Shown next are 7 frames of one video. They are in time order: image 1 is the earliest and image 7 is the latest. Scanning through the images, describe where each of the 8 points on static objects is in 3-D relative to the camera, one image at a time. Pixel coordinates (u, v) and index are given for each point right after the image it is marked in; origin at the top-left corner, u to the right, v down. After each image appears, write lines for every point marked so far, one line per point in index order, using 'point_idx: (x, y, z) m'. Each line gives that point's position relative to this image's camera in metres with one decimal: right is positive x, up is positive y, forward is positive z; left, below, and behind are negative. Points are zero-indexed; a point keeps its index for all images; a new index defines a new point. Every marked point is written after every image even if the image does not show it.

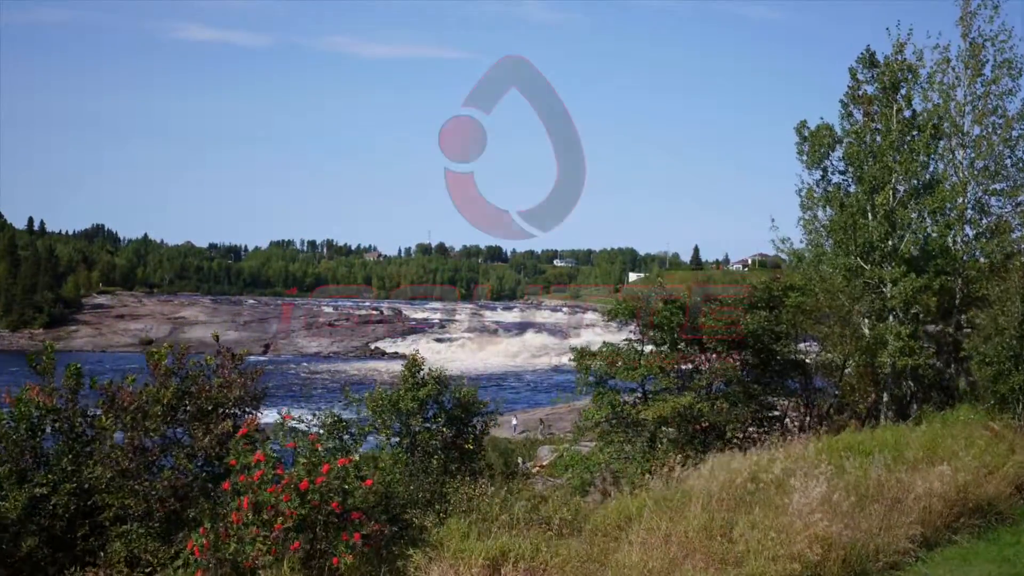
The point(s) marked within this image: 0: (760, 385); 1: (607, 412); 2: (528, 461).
0: (+2.1, -0.8, +7.7) m
1: (+0.8, -1.1, +7.7) m
2: (+0.3, -2.8, +15.0) m
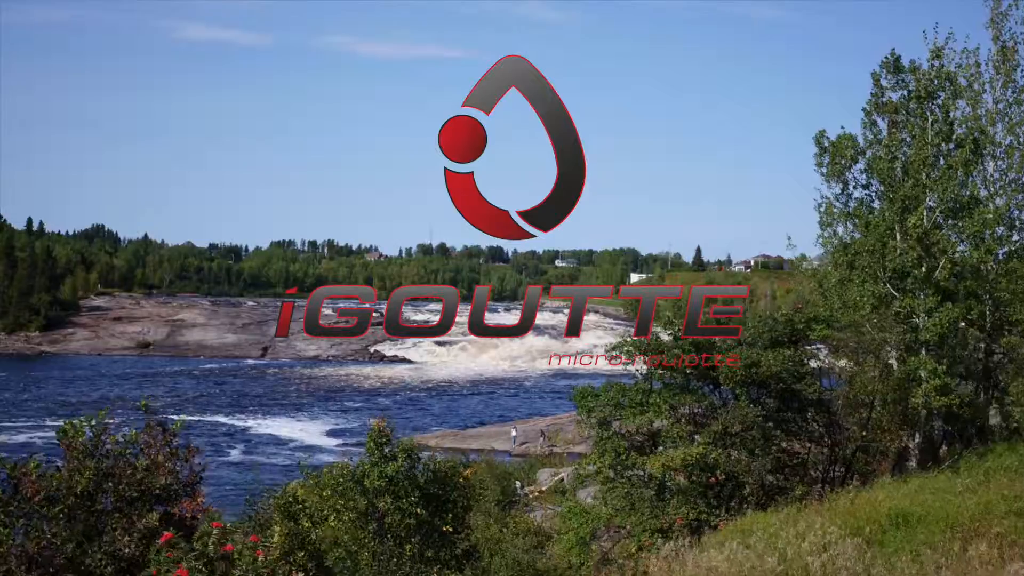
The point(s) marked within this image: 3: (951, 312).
0: (+2.0, -1.1, +7.0) m
1: (+0.7, -1.3, +6.9) m
2: (+0.3, -3.1, +14.3) m
3: (+3.7, -0.2, +7.7) m
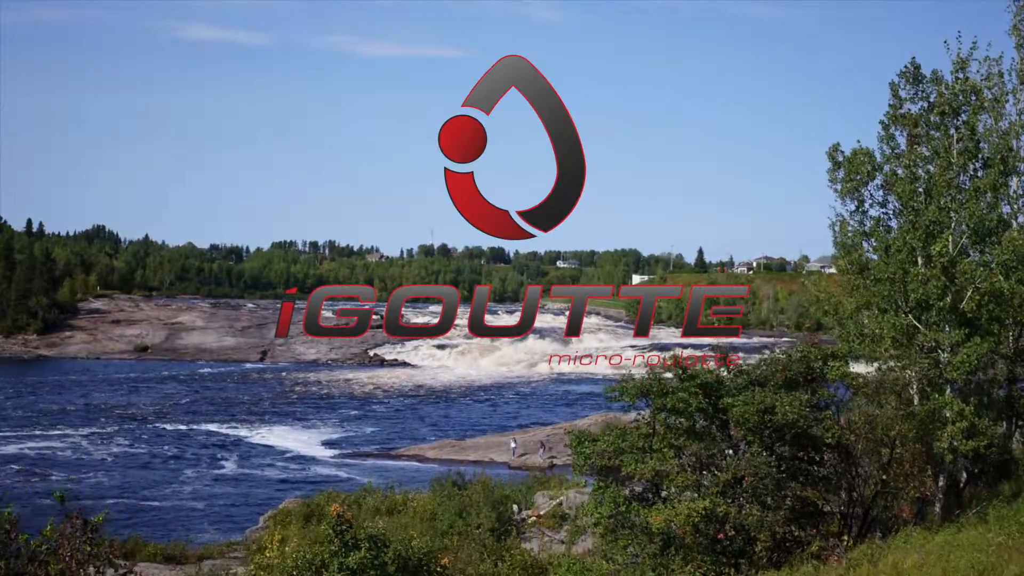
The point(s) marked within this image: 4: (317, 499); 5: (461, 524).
0: (+2.0, -1.3, +6.4) m
1: (+0.7, -1.5, +6.4) m
2: (+0.2, -3.3, +13.7) m
3: (+3.6, -0.5, +7.1) m
4: (-3.2, -3.5, +15.2) m
5: (-0.7, -3.2, +12.4) m
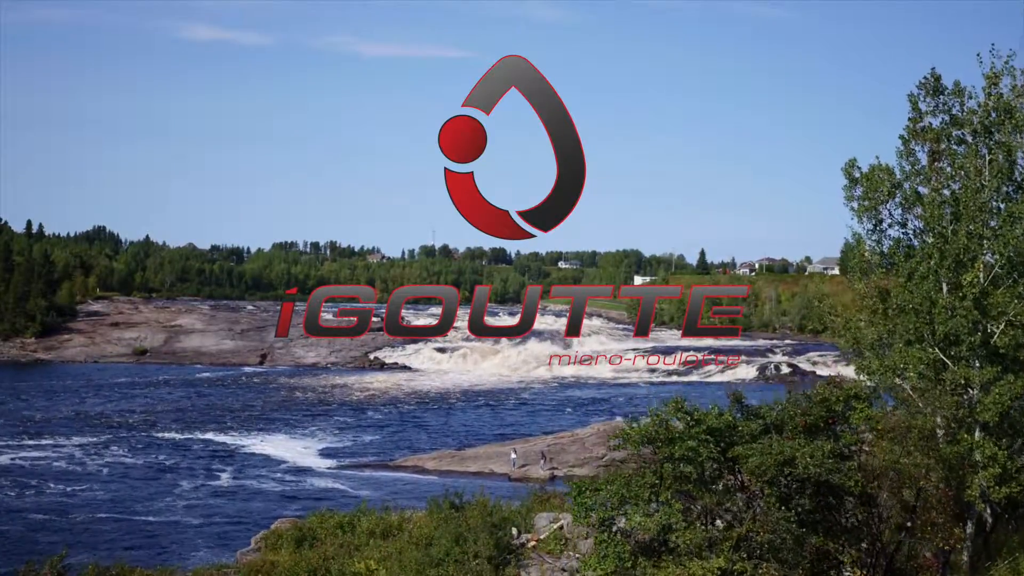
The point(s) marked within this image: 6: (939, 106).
0: (+2.0, -1.5, +5.9) m
1: (+0.6, -1.8, +5.9) m
2: (+0.2, -3.5, +13.2) m
3: (+3.6, -0.7, +6.6) m
4: (-3.2, -3.7, +14.7) m
5: (-0.7, -3.4, +11.9) m
6: (+4.0, +1.7, +8.6) m
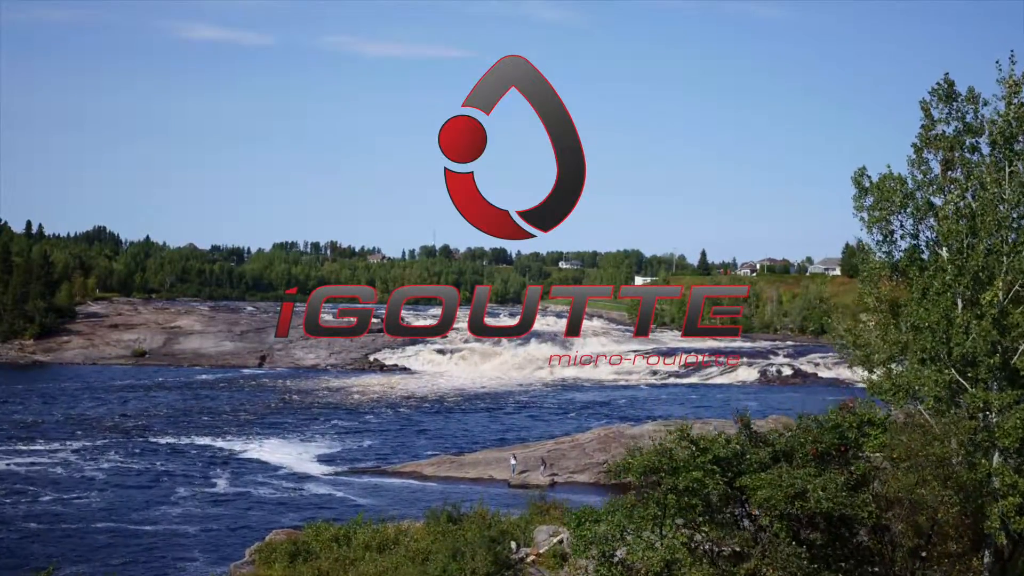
0: (+1.9, -1.7, +5.6) m
1: (+0.6, -1.9, +5.6) m
2: (+0.2, -3.6, +12.9) m
3: (+3.5, -0.8, +6.3) m
4: (-3.2, -3.8, +14.4) m
5: (-0.7, -3.5, +11.7) m
6: (+3.9, +1.6, +8.3) m
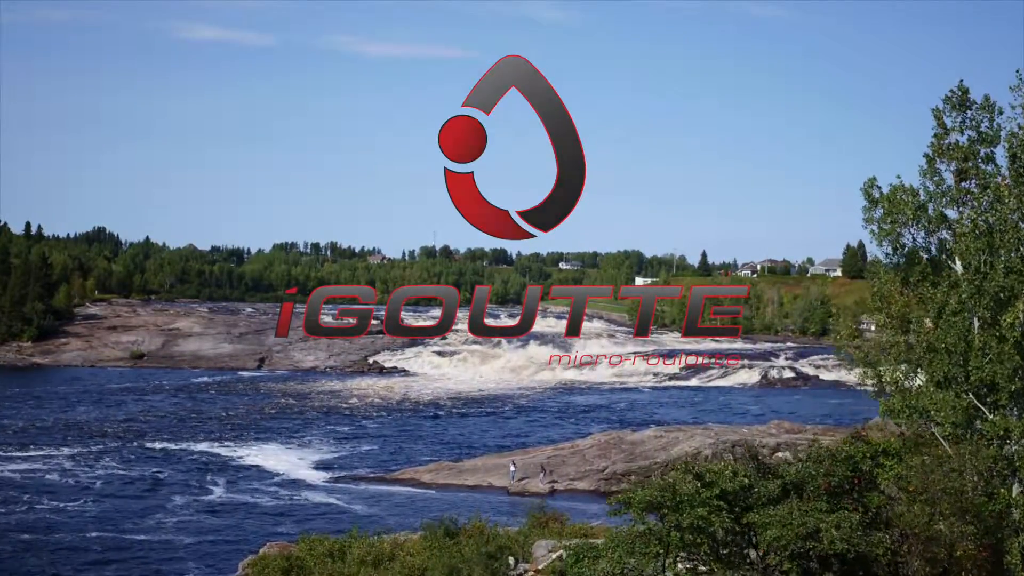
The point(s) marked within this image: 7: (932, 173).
0: (+1.9, -1.8, +5.3) m
1: (+0.6, -2.0, +5.3) m
2: (+0.1, -3.8, +12.6) m
3: (+3.5, -0.9, +6.0) m
4: (-3.2, -3.9, +14.1) m
5: (-0.7, -3.6, +11.3) m
6: (+3.9, +1.4, +8.0) m
7: (+3.6, +1.0, +7.8) m
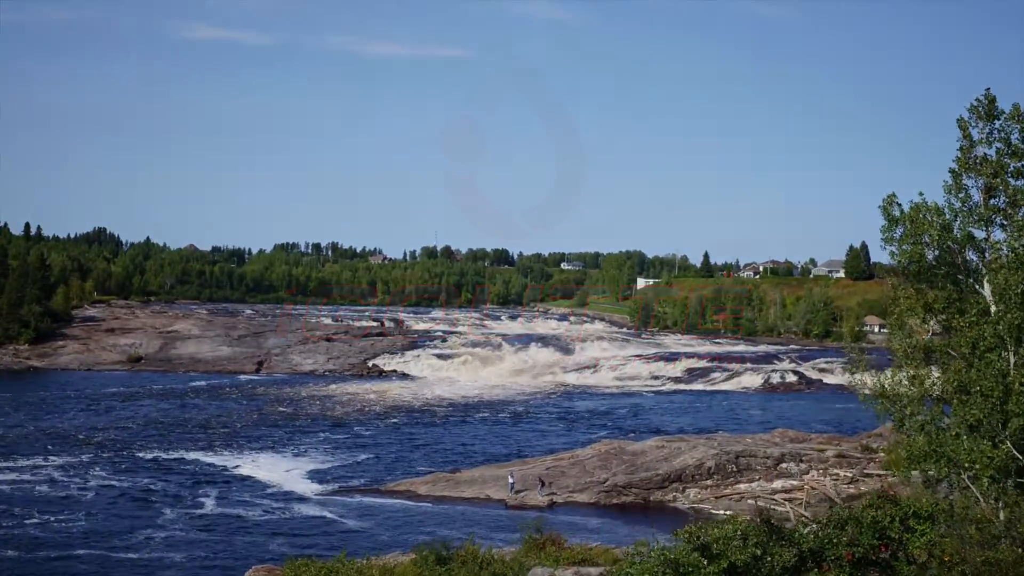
0: (+1.8, -2.0, +4.6) m
1: (+0.5, -2.2, +4.6) m
2: (+0.1, -4.0, +12.0) m
3: (+3.4, -1.1, +5.4) m
4: (-3.3, -4.2, +13.5) m
5: (-0.8, -3.8, +10.7) m
6: (+3.8, +1.2, +7.4) m
7: (+3.5, +0.8, +7.2) m
